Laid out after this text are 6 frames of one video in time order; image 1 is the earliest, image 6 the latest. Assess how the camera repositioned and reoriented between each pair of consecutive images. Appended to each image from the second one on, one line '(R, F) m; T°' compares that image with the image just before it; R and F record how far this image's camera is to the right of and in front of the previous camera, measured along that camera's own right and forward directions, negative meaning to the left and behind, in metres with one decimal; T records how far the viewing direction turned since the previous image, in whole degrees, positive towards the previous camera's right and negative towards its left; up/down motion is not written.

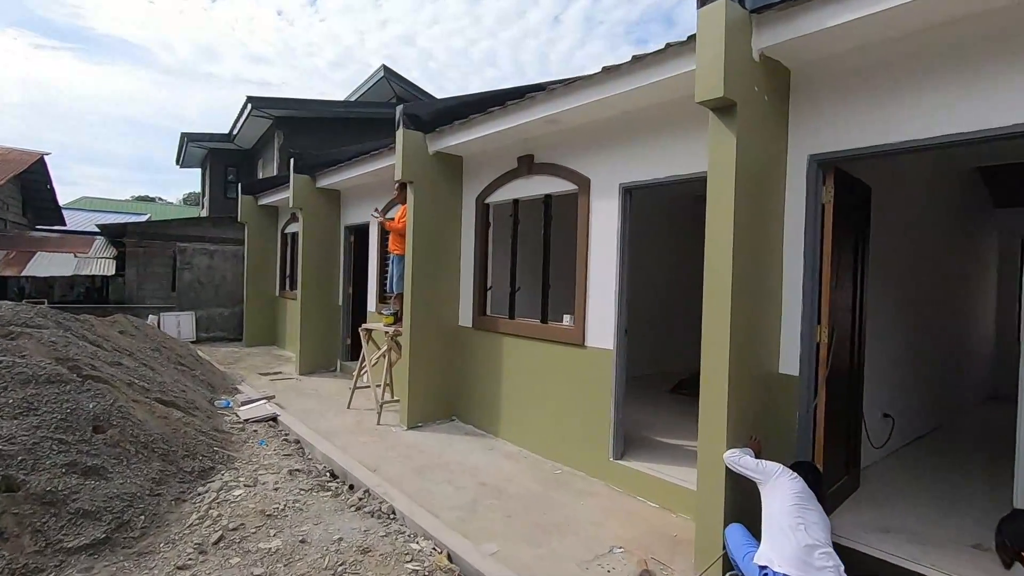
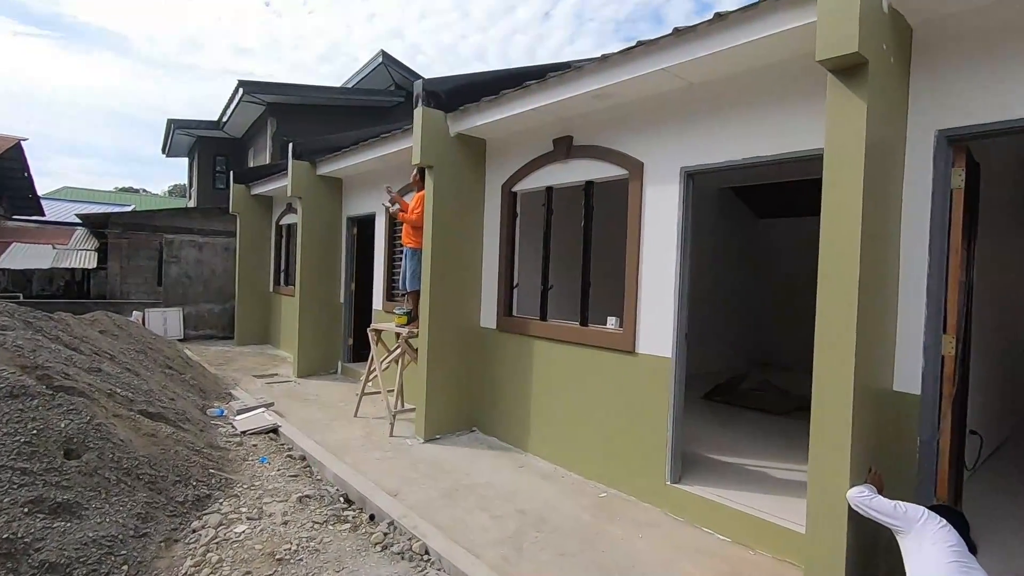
(-0.4, +0.6) m; +1°
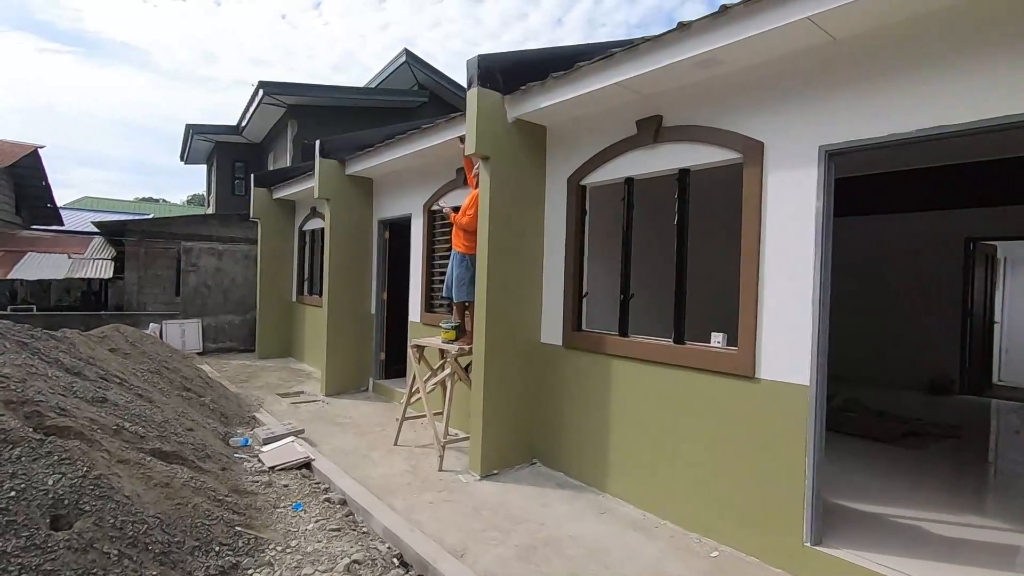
(-0.5, +0.7) m; -1°
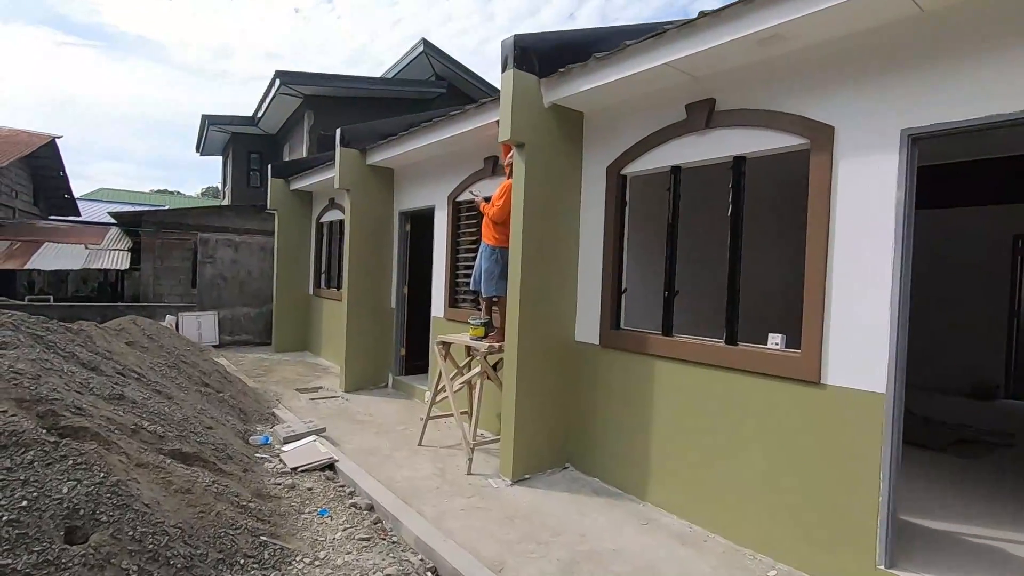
(-0.2, +0.2) m; -1°
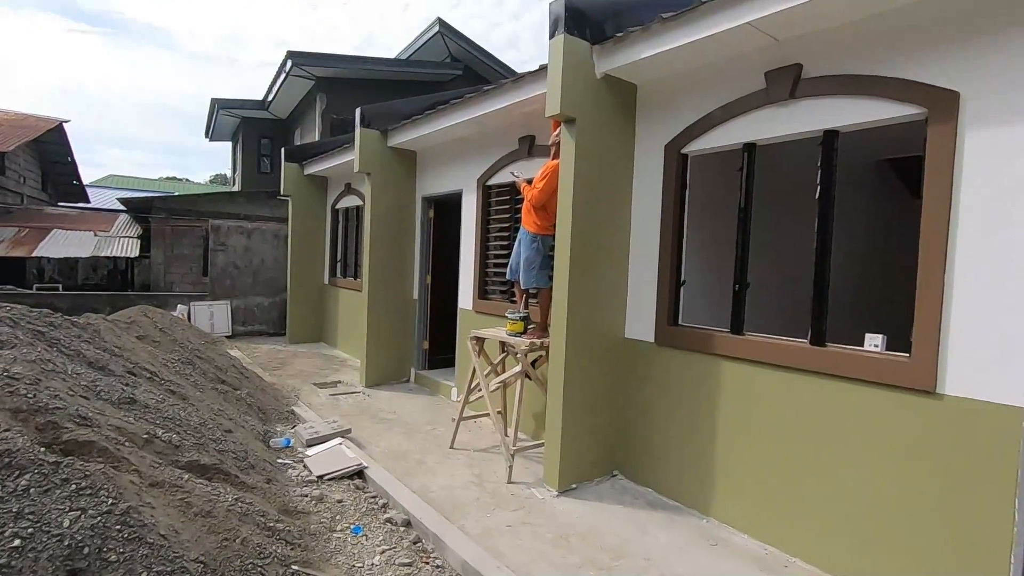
(-0.3, +0.4) m; -1°
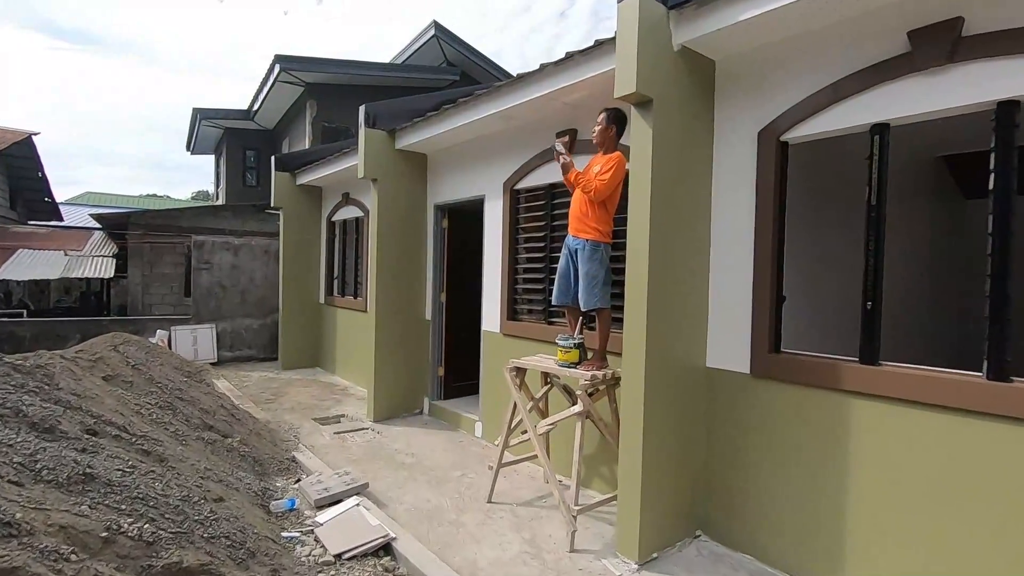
(-0.4, +0.7) m; +1°
